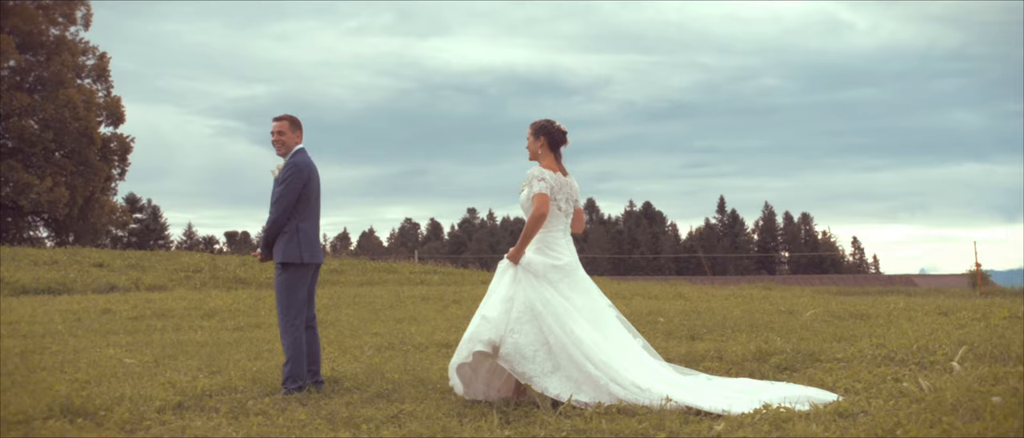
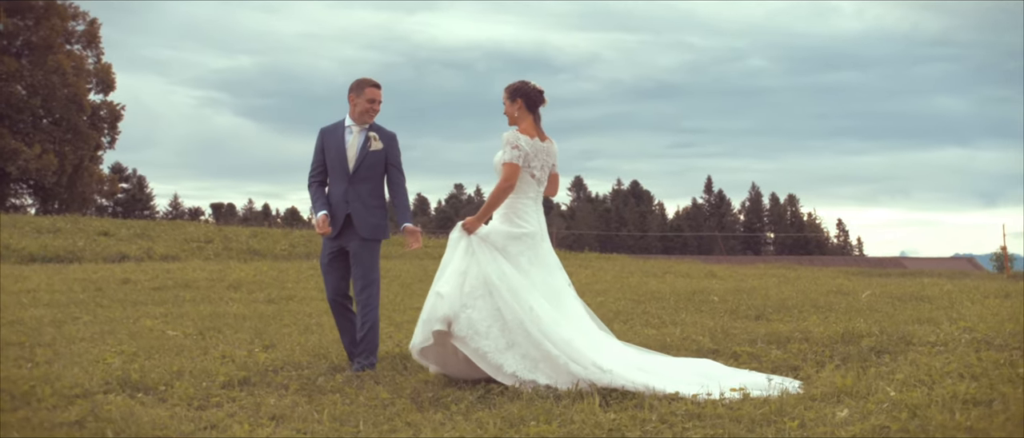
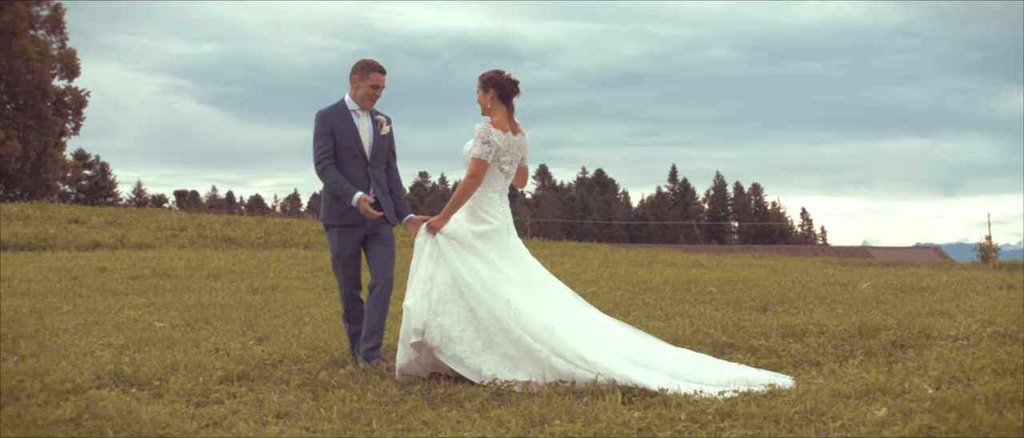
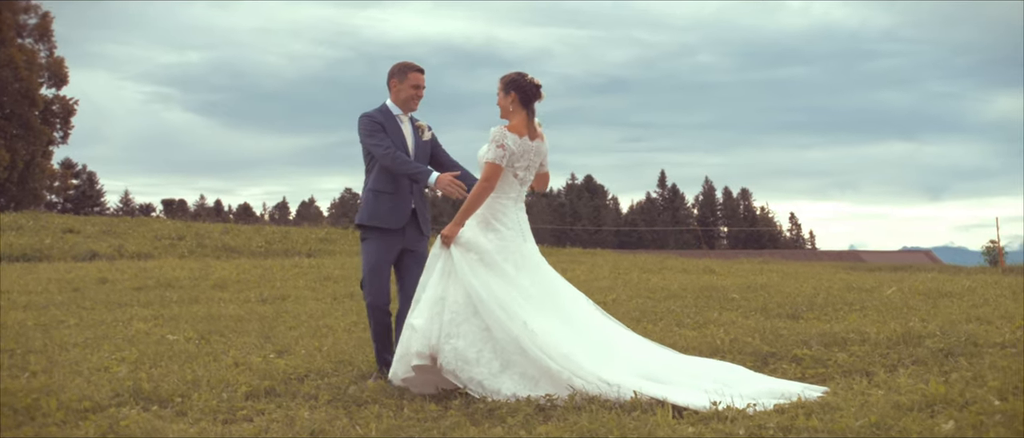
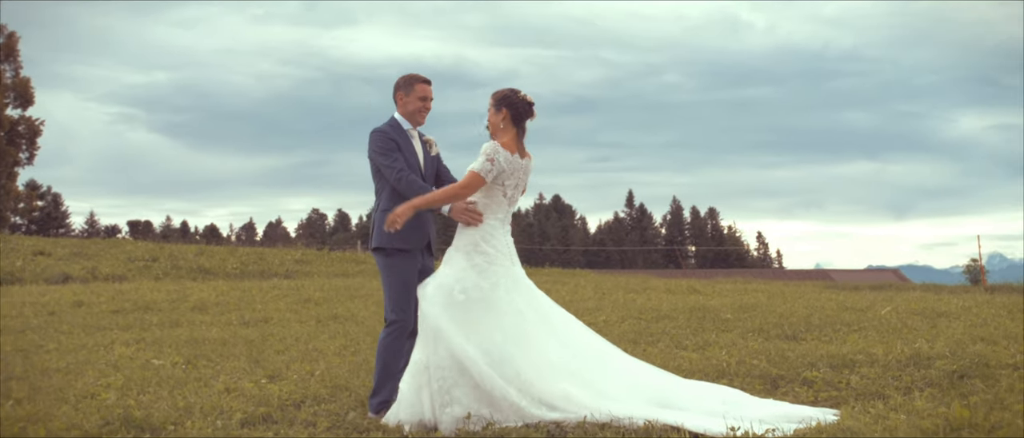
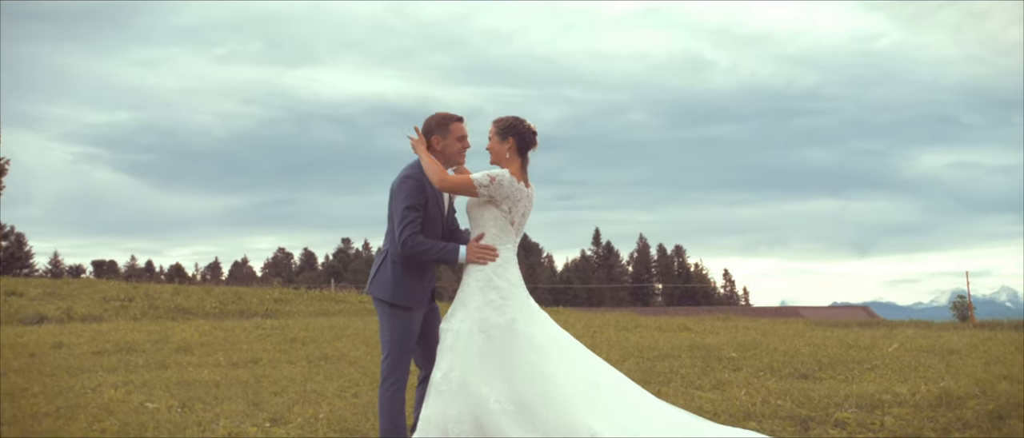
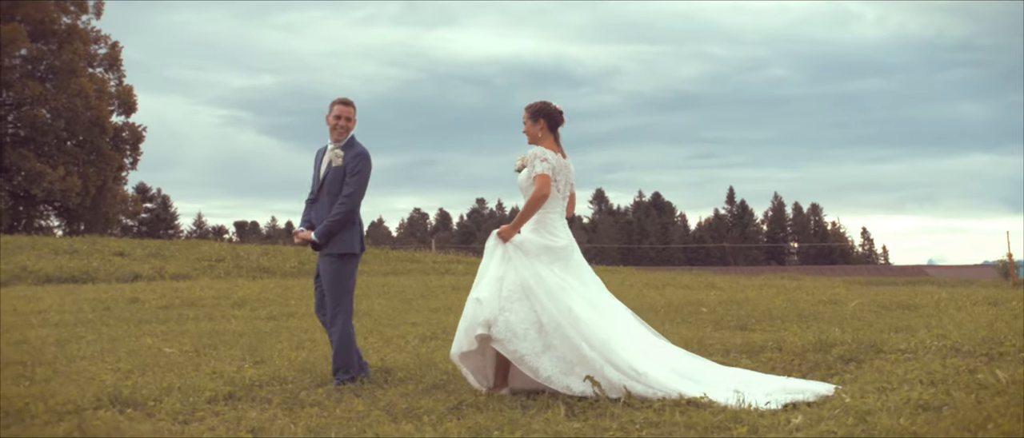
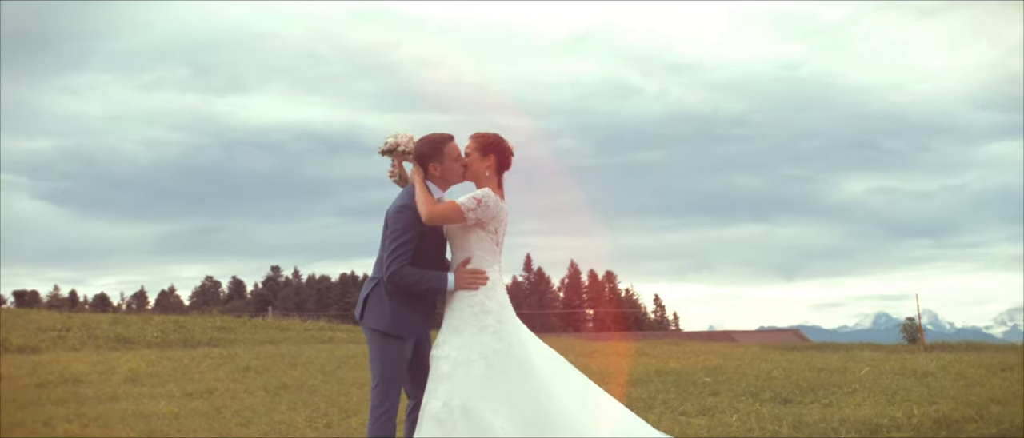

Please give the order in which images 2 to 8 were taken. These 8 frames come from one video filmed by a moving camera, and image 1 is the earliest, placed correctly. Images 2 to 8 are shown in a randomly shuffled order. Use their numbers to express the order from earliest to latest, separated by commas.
7, 2, 3, 4, 5, 6, 8
